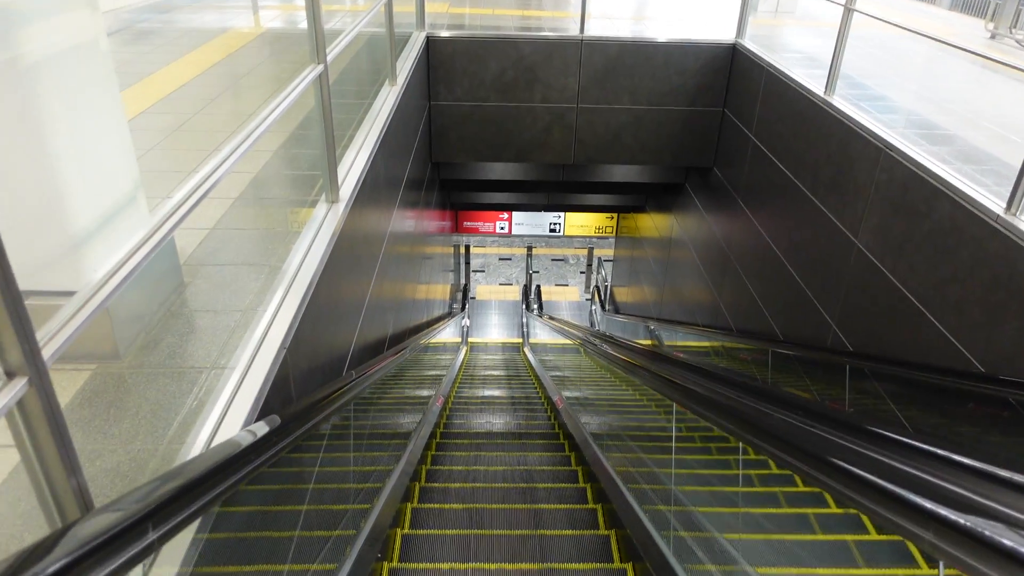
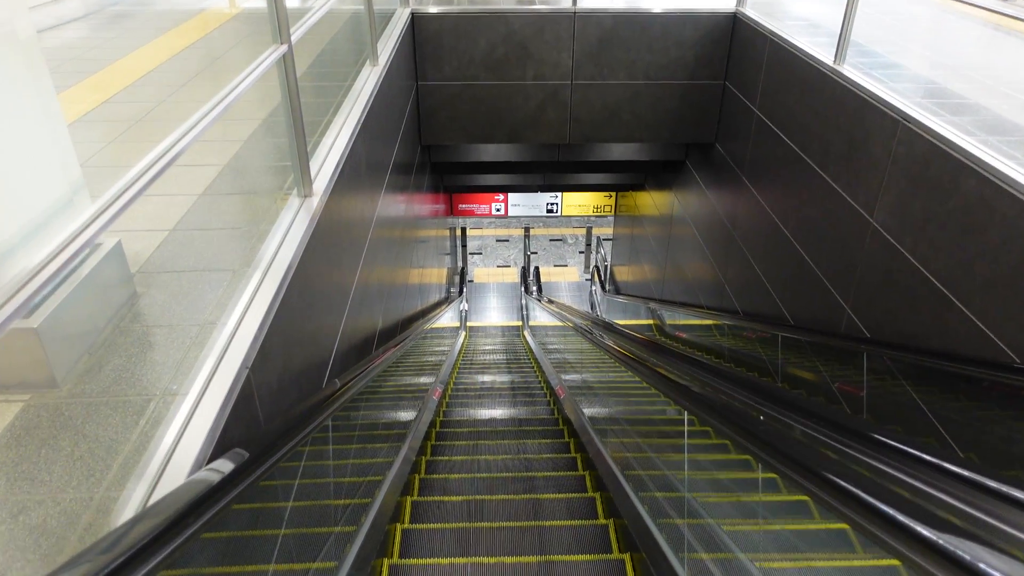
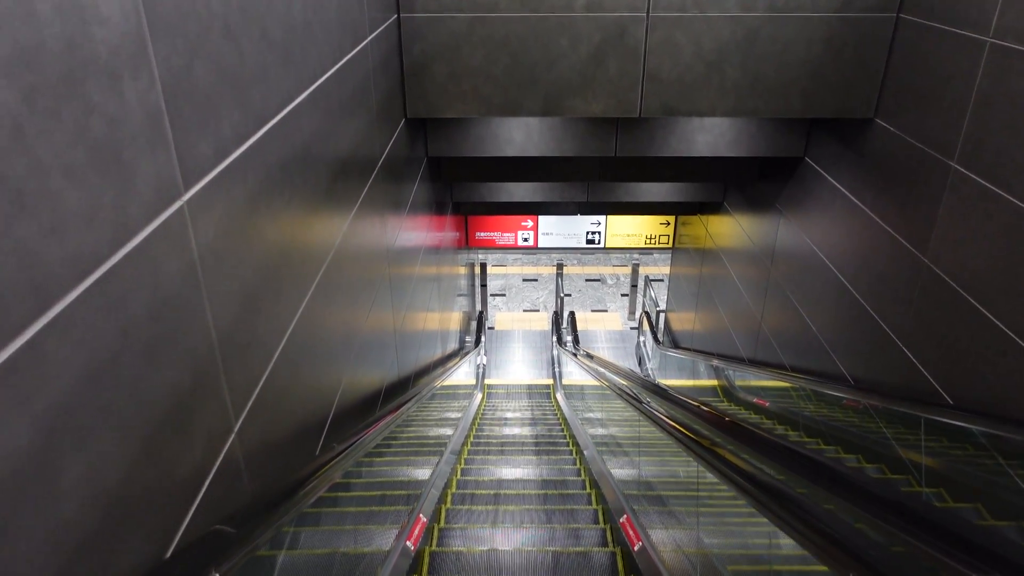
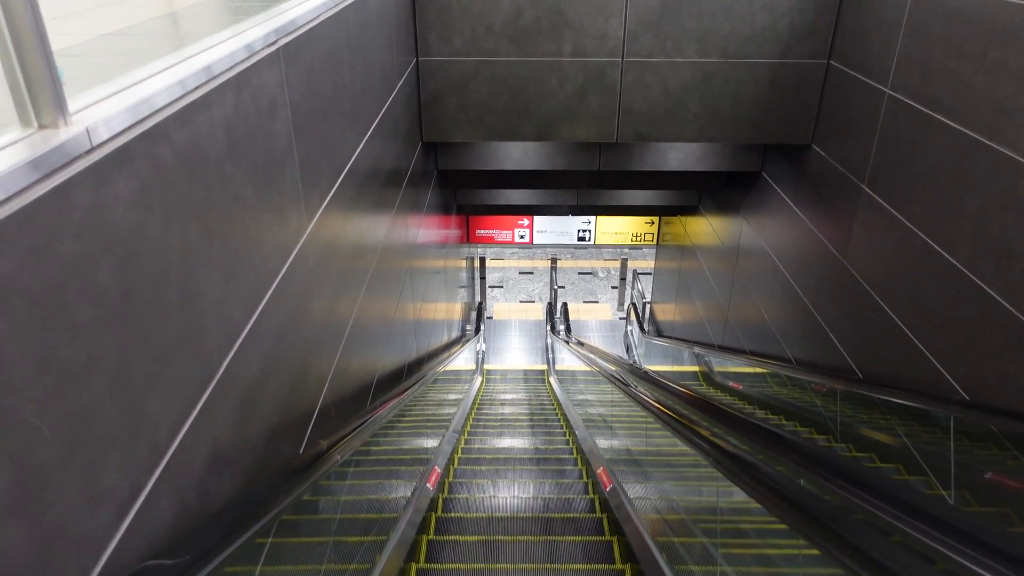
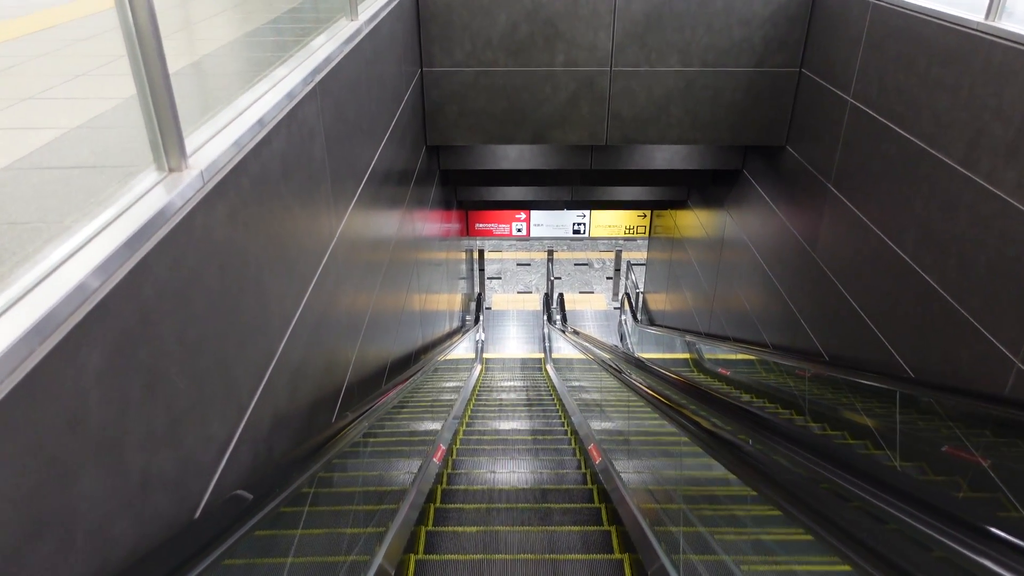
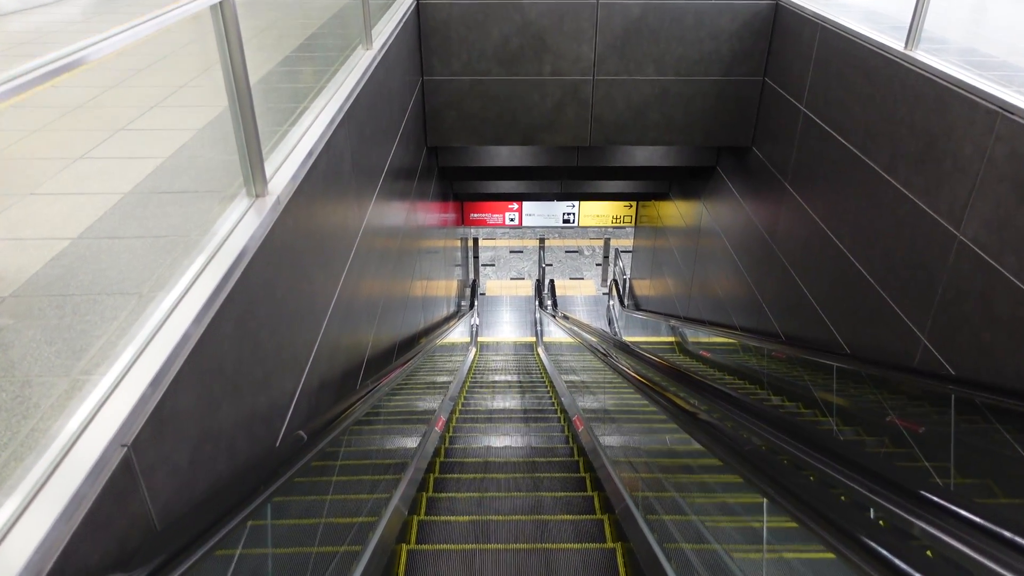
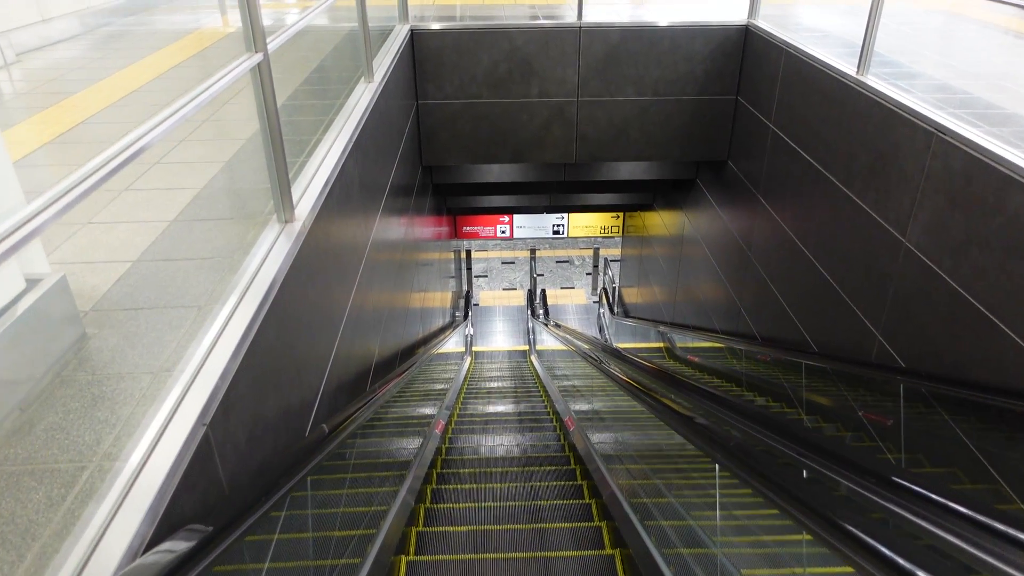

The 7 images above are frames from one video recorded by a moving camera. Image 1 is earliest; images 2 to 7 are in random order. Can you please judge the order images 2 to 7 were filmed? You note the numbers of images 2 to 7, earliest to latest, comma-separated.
2, 7, 6, 5, 4, 3
